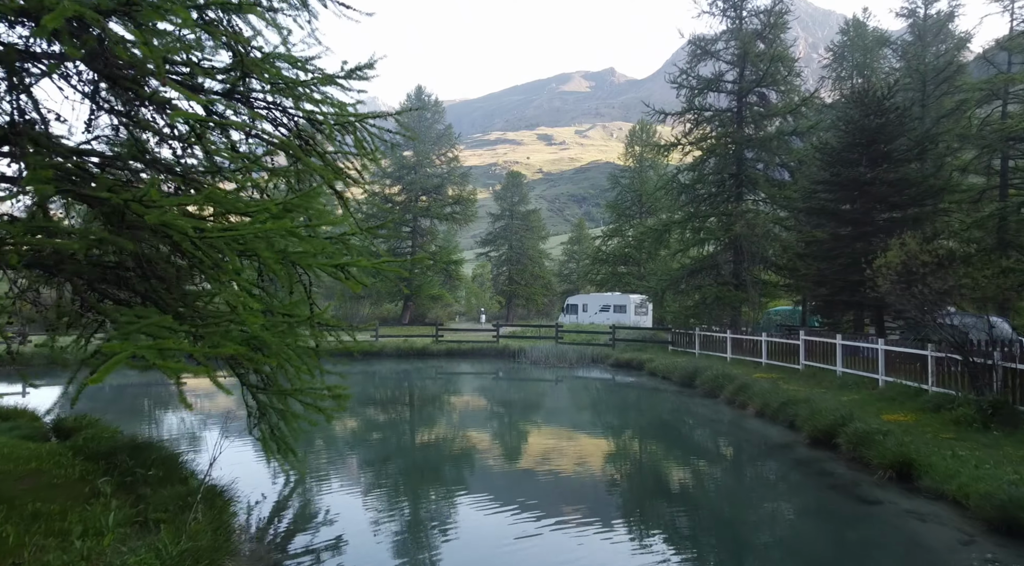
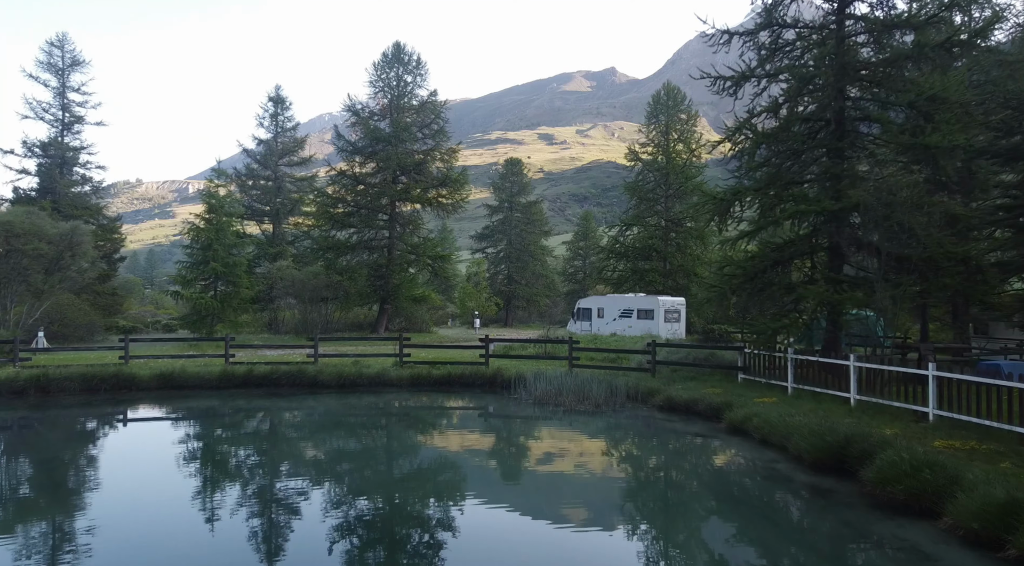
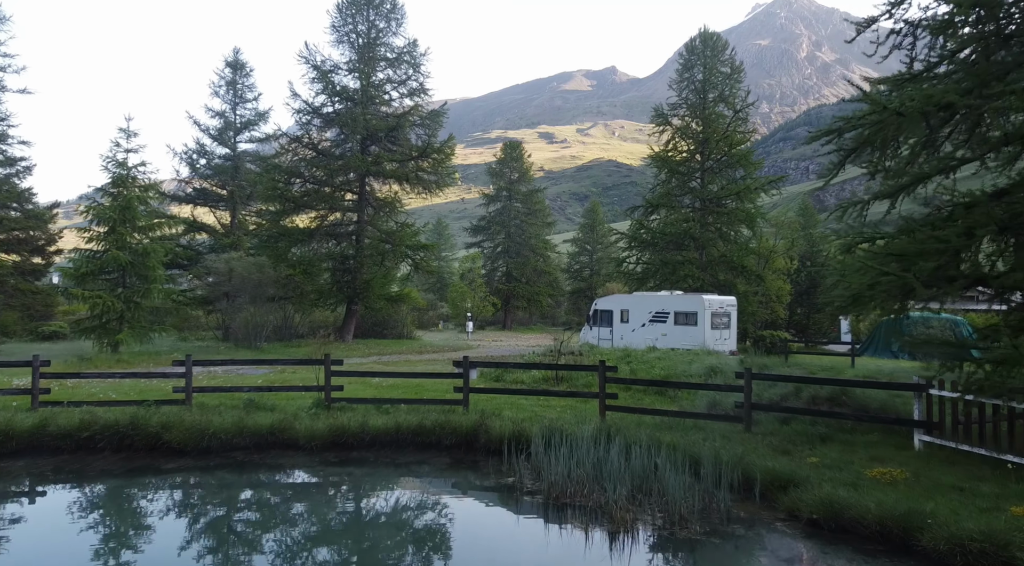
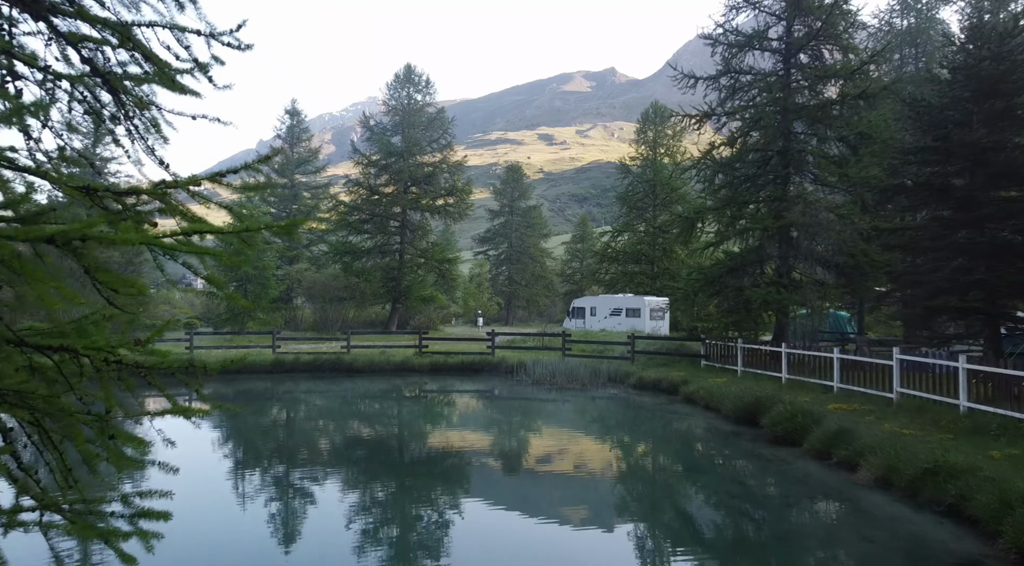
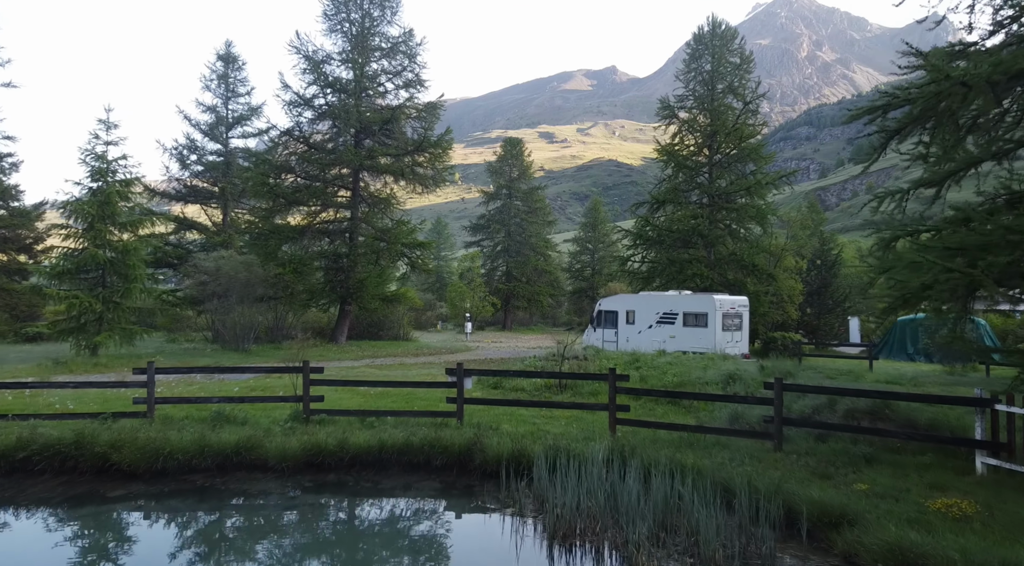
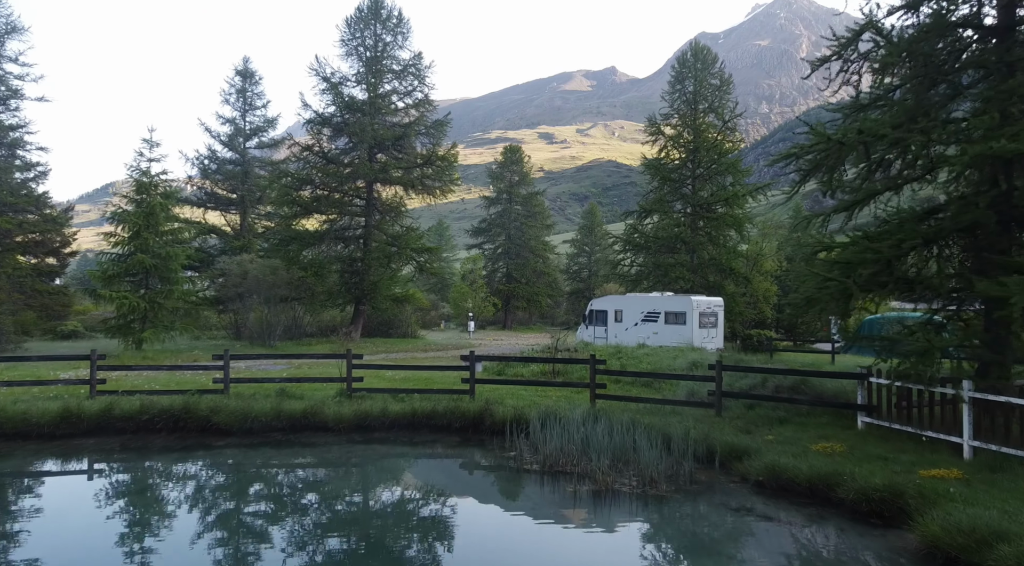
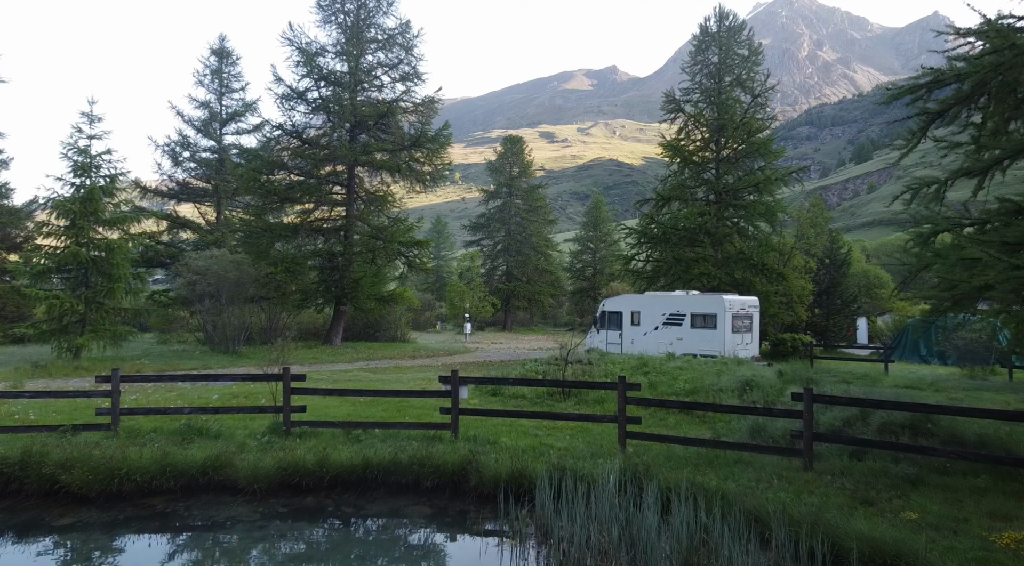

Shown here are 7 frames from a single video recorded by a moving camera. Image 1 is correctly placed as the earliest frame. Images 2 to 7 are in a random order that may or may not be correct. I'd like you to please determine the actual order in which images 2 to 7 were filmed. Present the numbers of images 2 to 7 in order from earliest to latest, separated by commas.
4, 2, 6, 3, 5, 7
